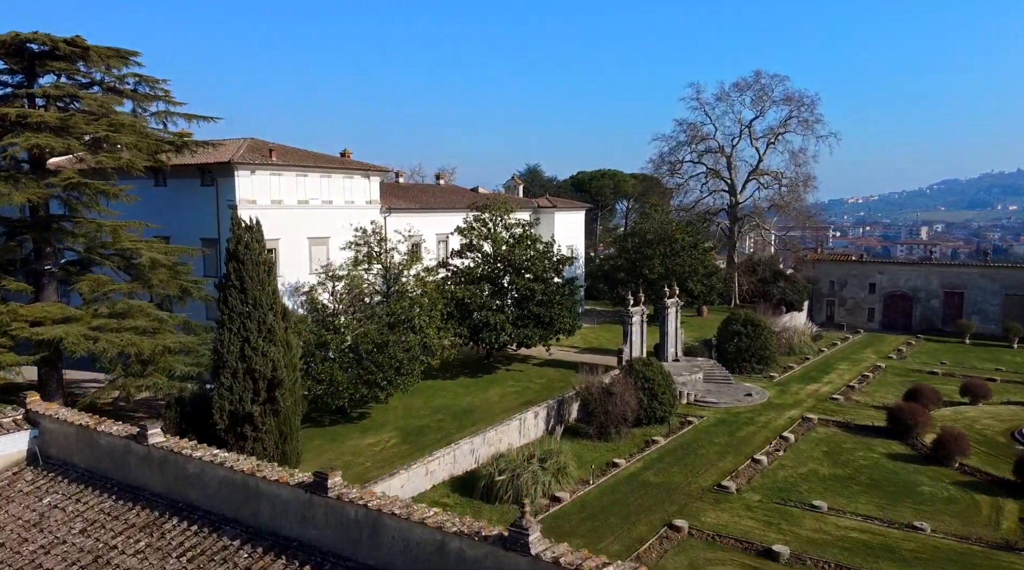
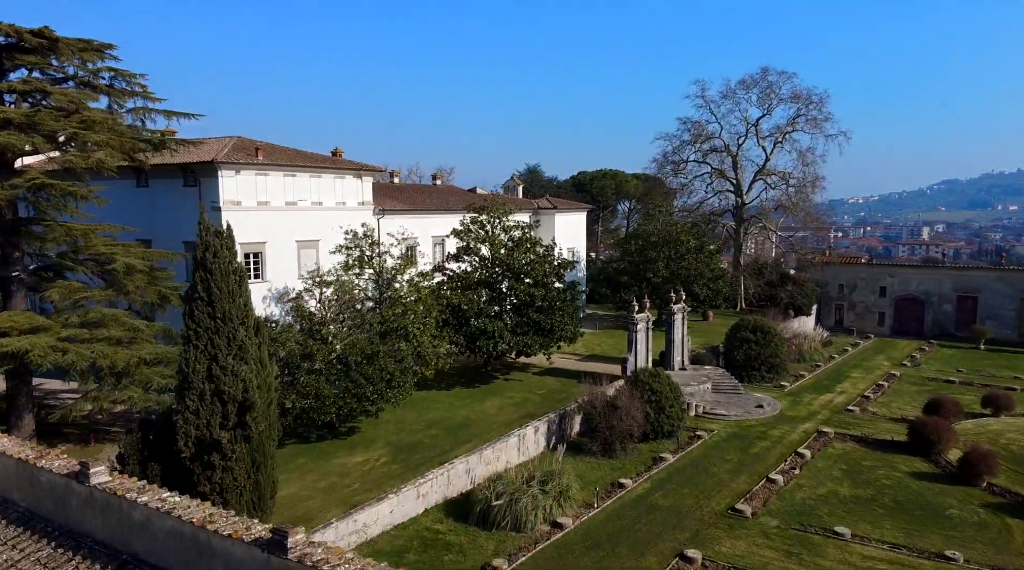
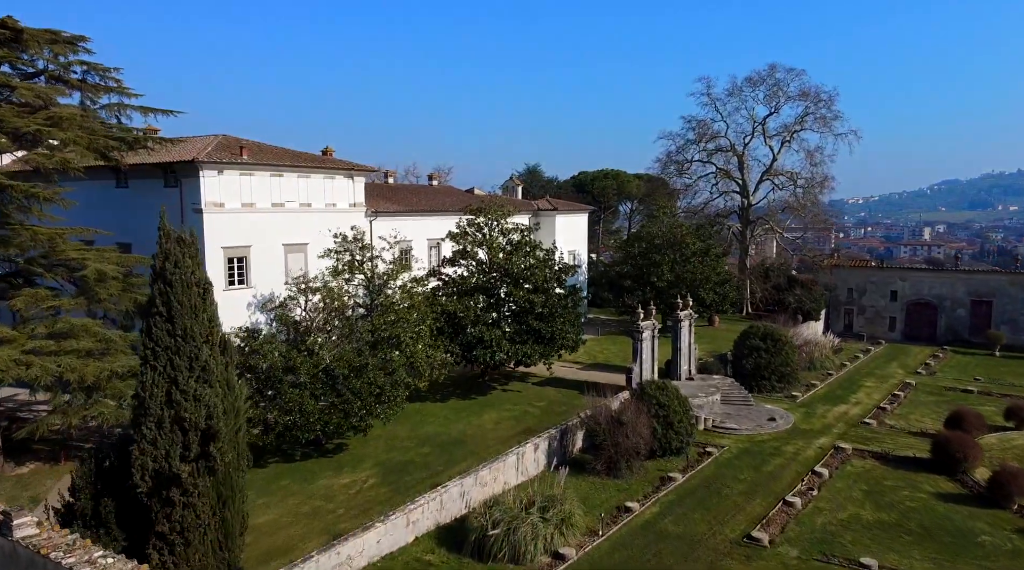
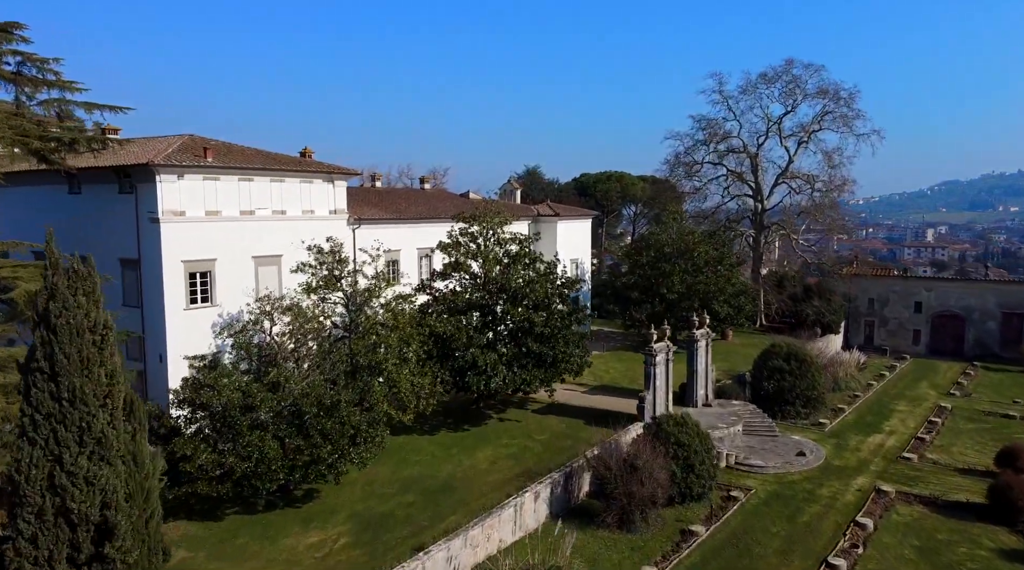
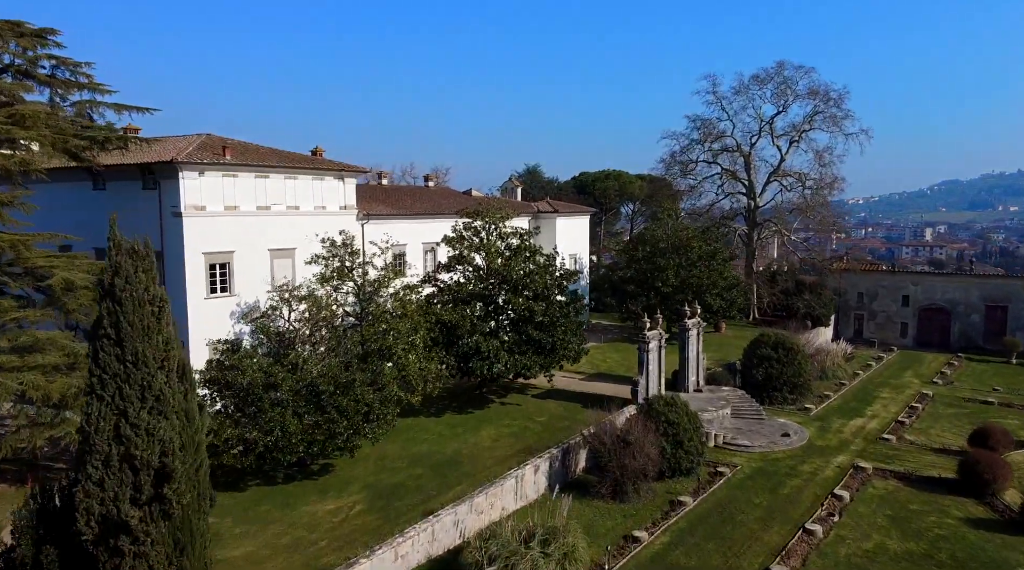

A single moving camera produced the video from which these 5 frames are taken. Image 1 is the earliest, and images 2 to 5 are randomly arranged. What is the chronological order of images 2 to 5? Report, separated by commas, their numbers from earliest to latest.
2, 3, 5, 4
